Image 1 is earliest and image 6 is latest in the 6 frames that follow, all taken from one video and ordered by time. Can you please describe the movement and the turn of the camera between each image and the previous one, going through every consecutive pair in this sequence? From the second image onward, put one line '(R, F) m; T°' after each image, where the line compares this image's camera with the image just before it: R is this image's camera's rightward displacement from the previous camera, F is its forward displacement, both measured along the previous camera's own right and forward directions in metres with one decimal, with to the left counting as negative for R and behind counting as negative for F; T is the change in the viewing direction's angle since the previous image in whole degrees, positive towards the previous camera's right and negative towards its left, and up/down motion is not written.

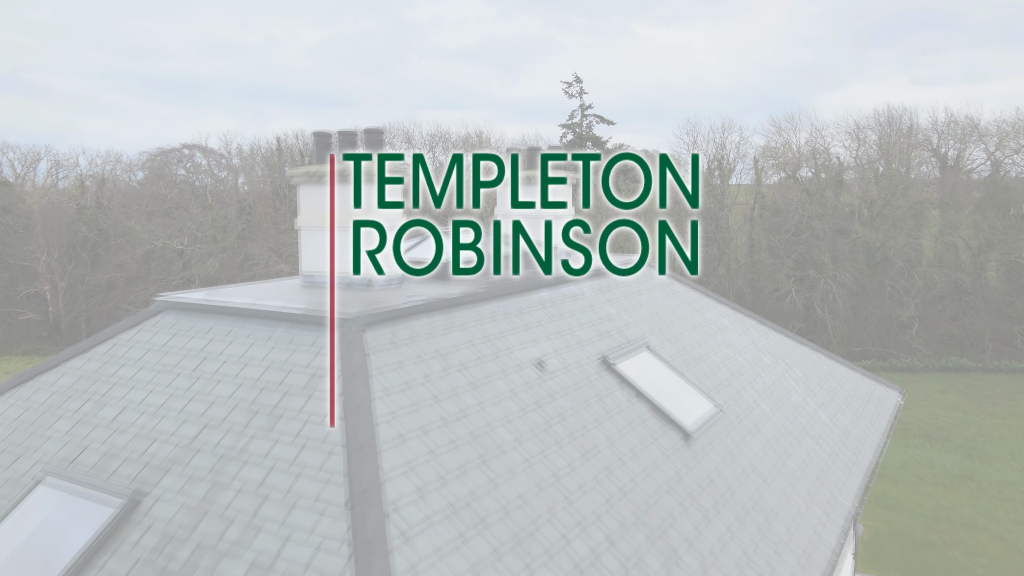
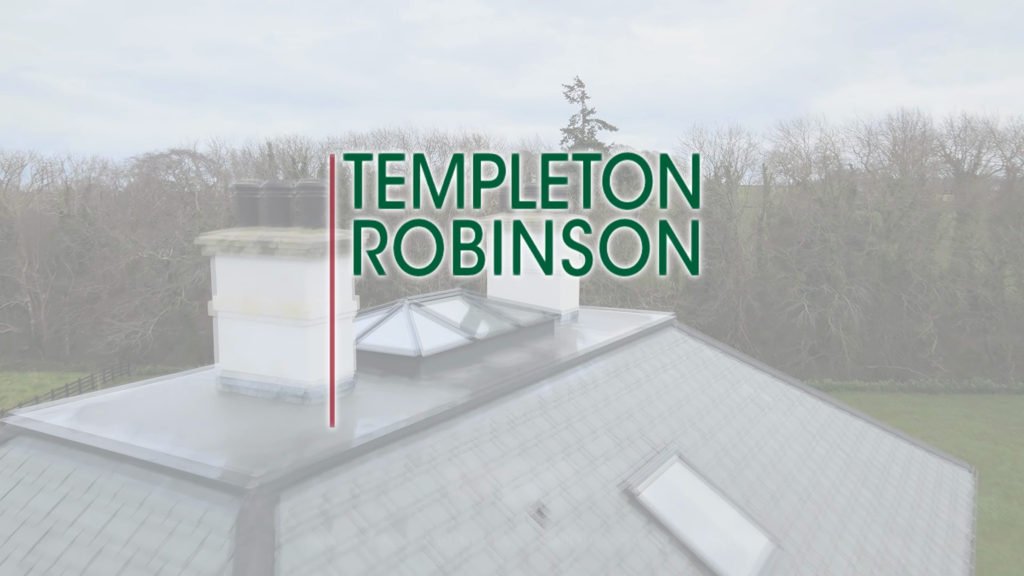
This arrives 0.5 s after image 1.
(+0.1, +1.1) m; 0°
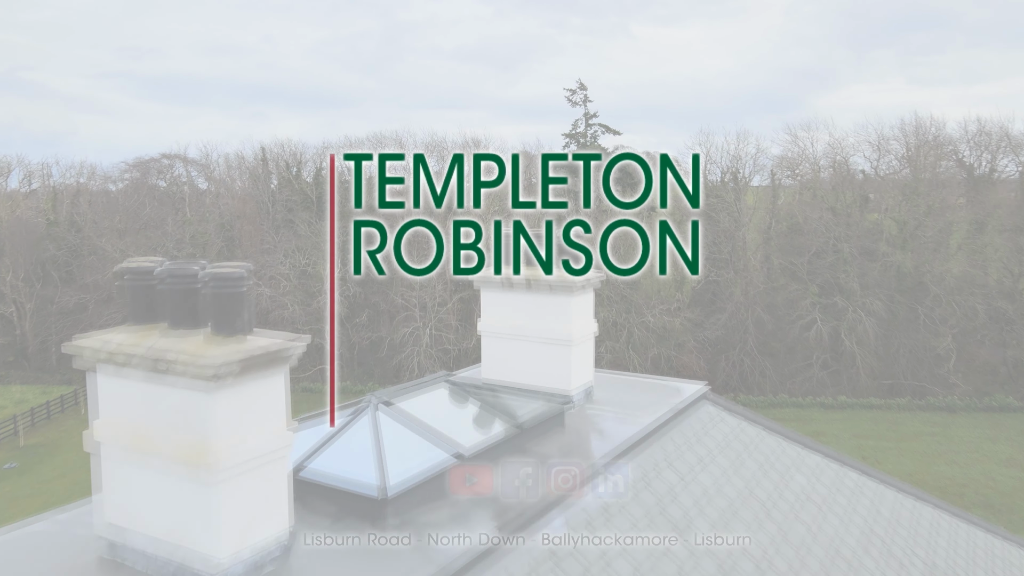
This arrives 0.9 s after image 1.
(0.0, +0.9) m; 0°
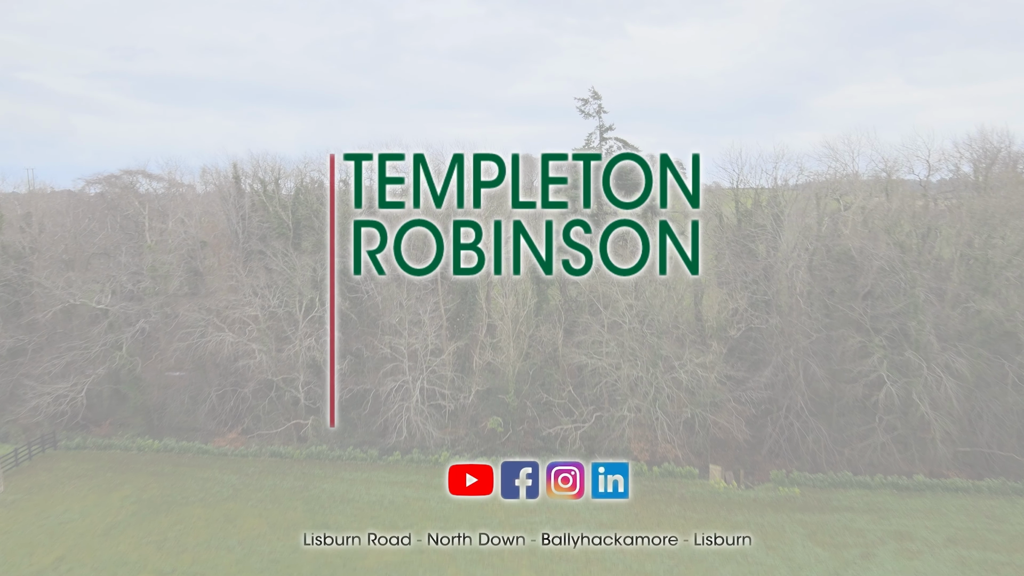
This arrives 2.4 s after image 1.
(-0.2, +3.5) m; 0°
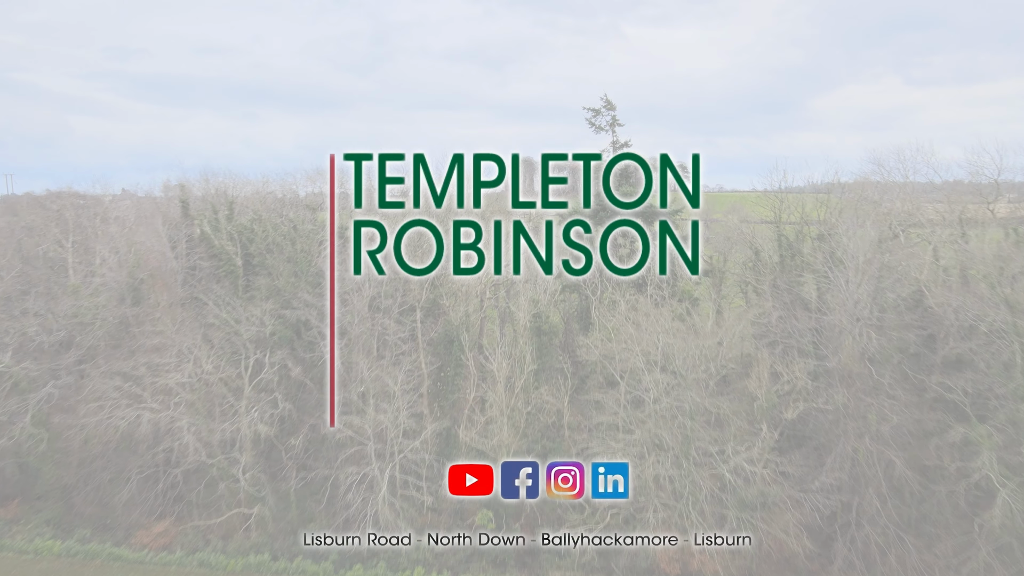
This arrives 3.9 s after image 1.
(+0.2, +4.2) m; 0°
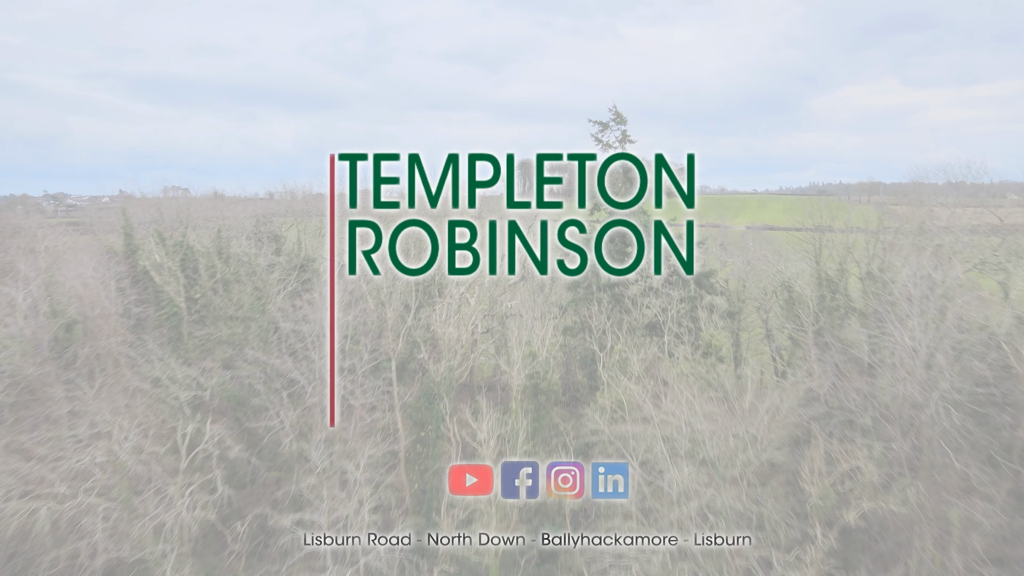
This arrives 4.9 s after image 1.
(+0.2, +3.1) m; 0°
